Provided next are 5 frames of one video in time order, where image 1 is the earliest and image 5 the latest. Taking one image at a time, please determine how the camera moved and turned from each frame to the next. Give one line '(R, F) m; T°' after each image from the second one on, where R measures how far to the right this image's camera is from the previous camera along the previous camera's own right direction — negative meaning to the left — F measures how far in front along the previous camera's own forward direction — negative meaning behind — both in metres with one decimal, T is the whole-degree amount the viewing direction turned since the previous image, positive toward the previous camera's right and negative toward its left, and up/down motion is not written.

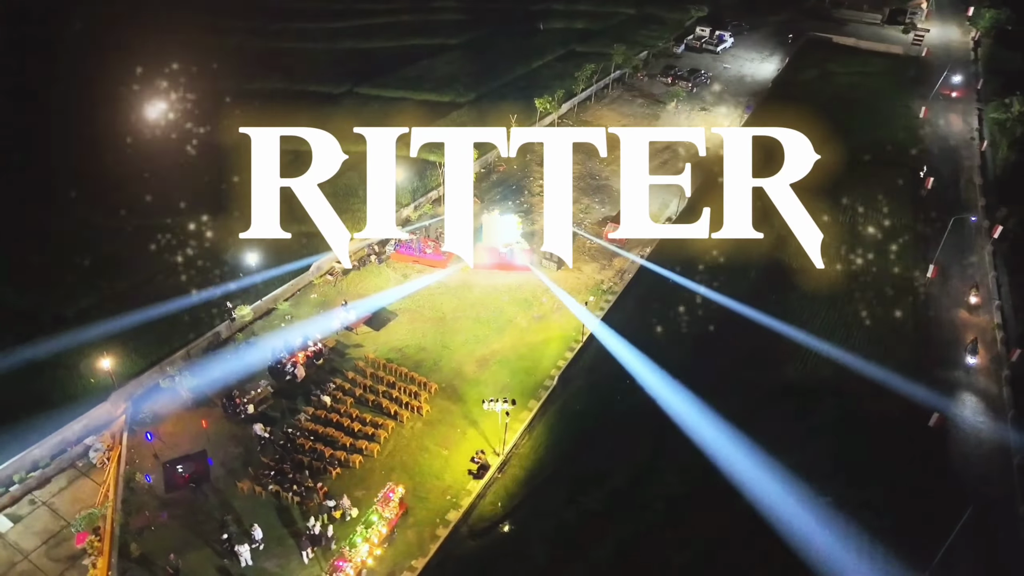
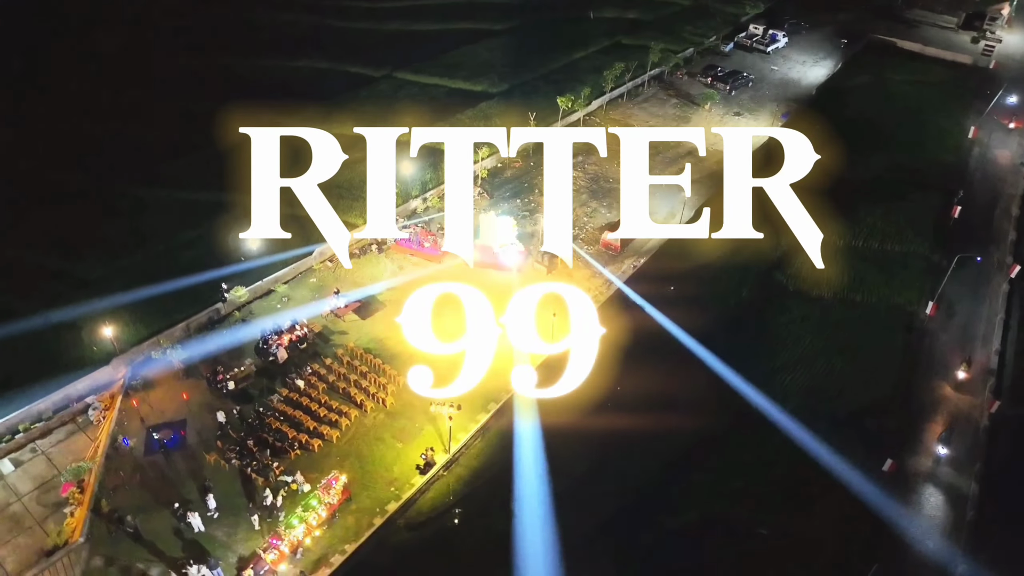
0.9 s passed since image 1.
(+4.8, -0.8) m; -6°
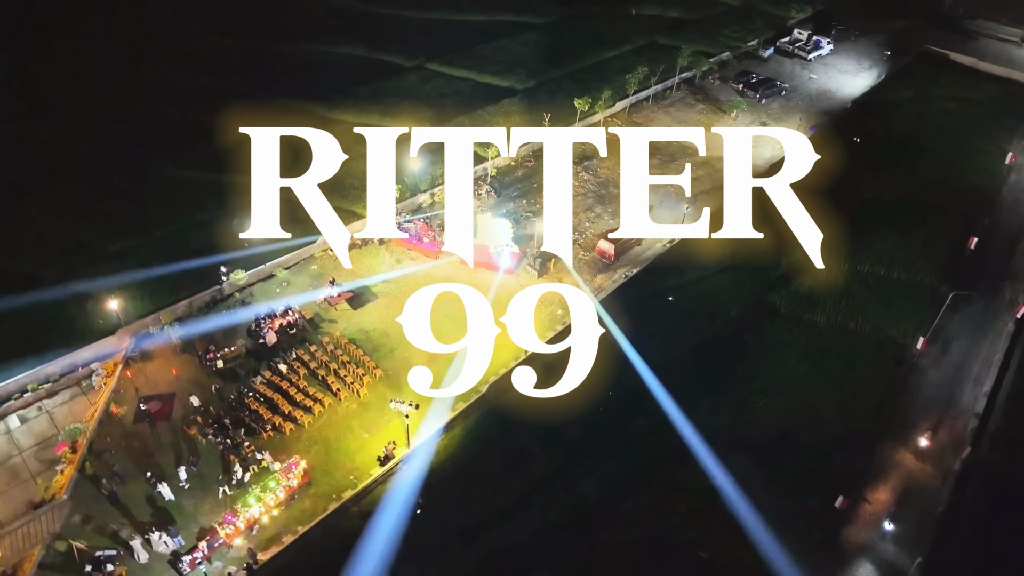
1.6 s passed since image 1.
(+4.0, -0.6) m; -5°
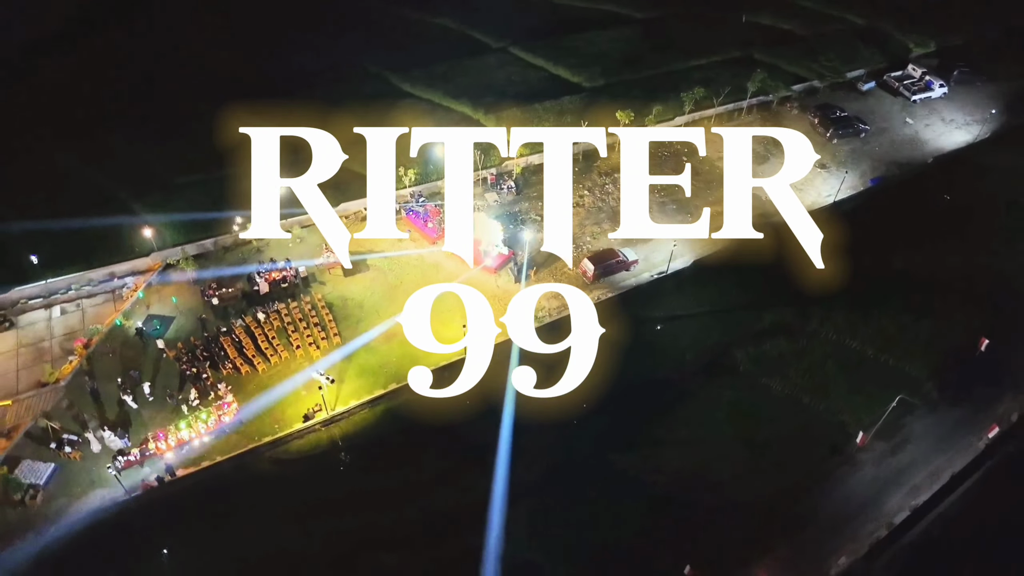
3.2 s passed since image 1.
(+10.3, -0.8) m; -13°
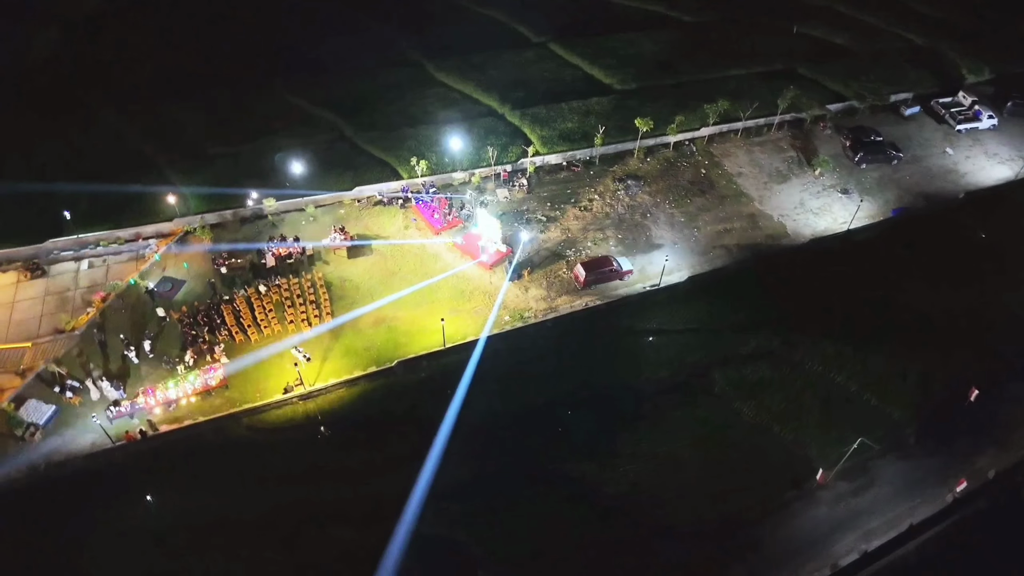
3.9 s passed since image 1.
(+4.5, -0.6) m; -6°
